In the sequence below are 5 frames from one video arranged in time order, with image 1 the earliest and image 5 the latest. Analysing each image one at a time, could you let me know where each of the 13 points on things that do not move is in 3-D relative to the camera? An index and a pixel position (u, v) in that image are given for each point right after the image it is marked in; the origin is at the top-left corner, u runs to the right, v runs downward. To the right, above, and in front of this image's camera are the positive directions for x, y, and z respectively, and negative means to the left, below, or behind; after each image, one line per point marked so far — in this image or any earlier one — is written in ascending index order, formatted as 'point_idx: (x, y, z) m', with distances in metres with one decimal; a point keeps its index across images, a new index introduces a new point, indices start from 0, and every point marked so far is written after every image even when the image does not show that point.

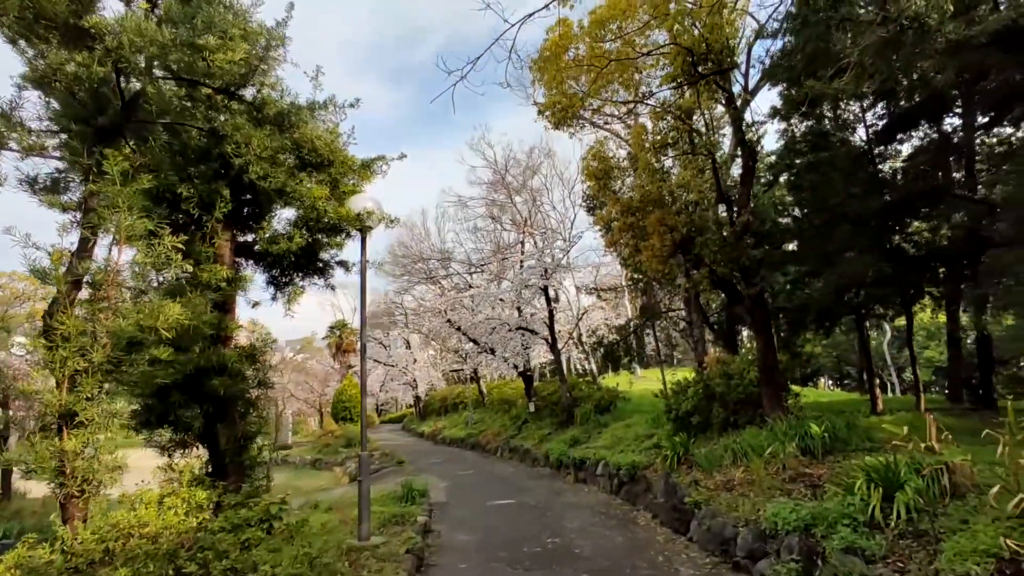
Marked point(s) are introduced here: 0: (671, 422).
0: (+2.8, -2.4, +10.6) m
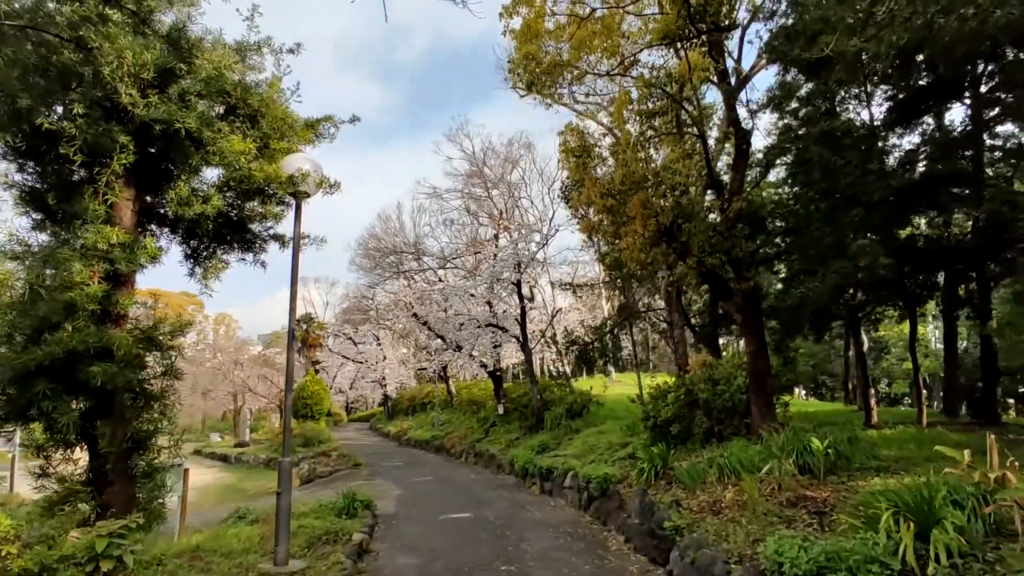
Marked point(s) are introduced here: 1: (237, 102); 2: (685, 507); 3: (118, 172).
0: (+2.2, -2.3, +9.6) m
1: (-2.9, +2.0, +6.4) m
2: (+1.8, -2.3, +6.4) m
3: (-3.8, +1.1, +5.9) m
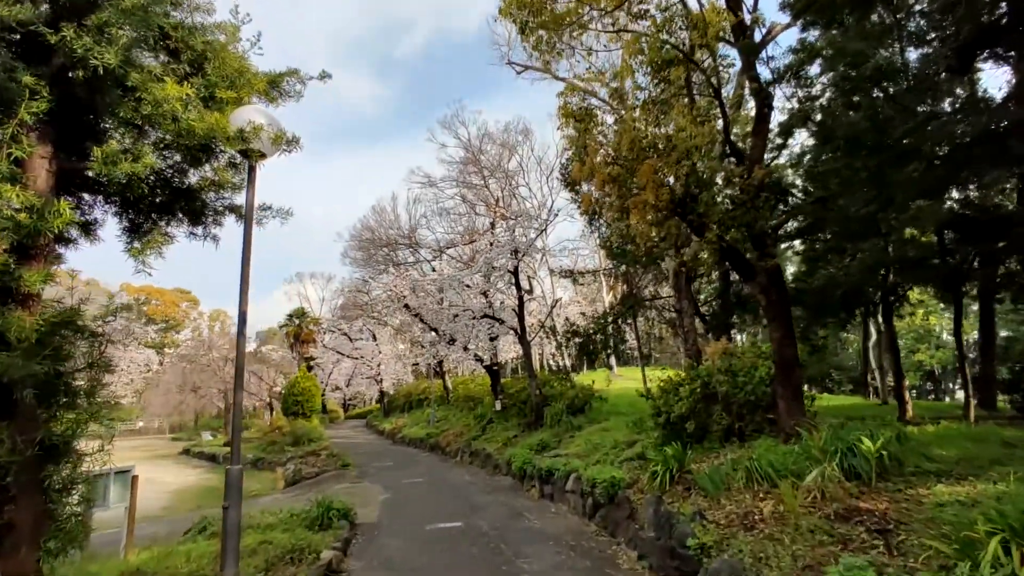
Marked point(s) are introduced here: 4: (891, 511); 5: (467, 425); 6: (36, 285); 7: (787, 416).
0: (+2.1, -2.0, +8.6) m
1: (-3.0, +2.2, +5.4) m
2: (+1.8, -2.1, +5.4) m
3: (-3.9, +1.3, +4.9) m
4: (+2.9, -1.7, +4.6) m
5: (-1.5, -4.4, +19.5) m
6: (-3.5, 0.0, +4.5) m
7: (+3.3, -1.6, +7.3) m
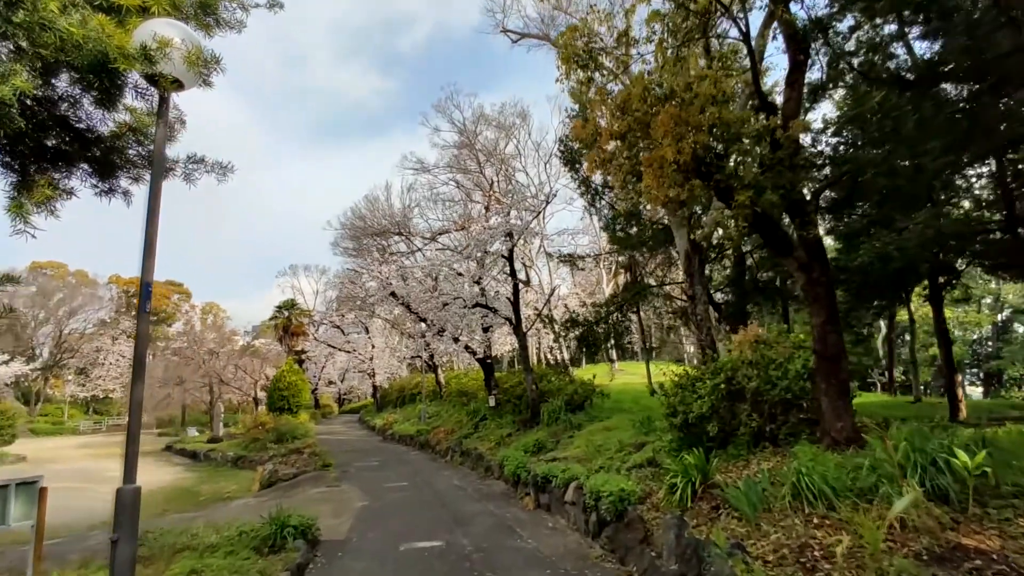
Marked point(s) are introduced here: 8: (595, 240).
0: (+2.0, -1.7, +7.4) m
1: (-3.1, +2.5, +4.1) m
2: (+1.7, -1.8, +4.2) m
3: (-4.0, +1.6, +3.6) m
4: (+2.8, -1.5, +3.4) m
5: (-1.6, -4.1, +18.3) m
6: (-3.6, +0.3, +3.2) m
7: (+3.2, -1.3, +6.1) m
8: (+2.6, +1.5, +18.9) m
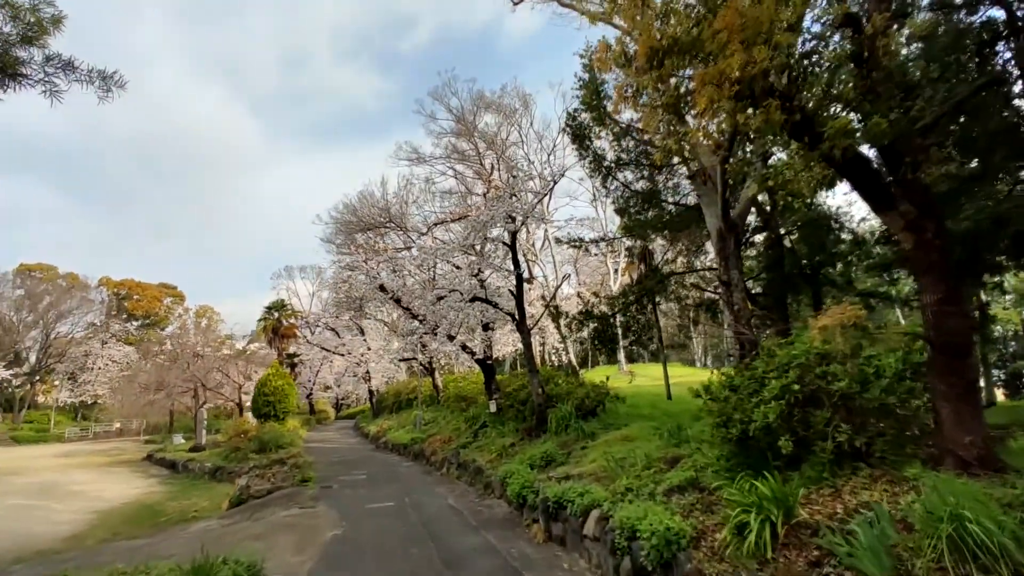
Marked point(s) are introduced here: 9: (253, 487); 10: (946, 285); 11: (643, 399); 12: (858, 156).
0: (+2.0, -1.5, +5.7) m
1: (-3.1, +2.7, +2.5) m
2: (+1.7, -1.6, +2.5) m
3: (-4.0, +1.8, +2.0) m
4: (+2.8, -1.2, +1.7) m
5: (-1.6, -3.9, +16.7) m
6: (-3.6, +0.5, +1.6) m
7: (+3.3, -1.0, +4.4) m
8: (+2.7, +1.7, +17.3) m
9: (-5.7, -4.4, +13.2) m
10: (+3.3, 0.0, +4.6) m
11: (+2.9, -2.4, +13.4) m
12: (+2.7, +1.0, +4.7) m
